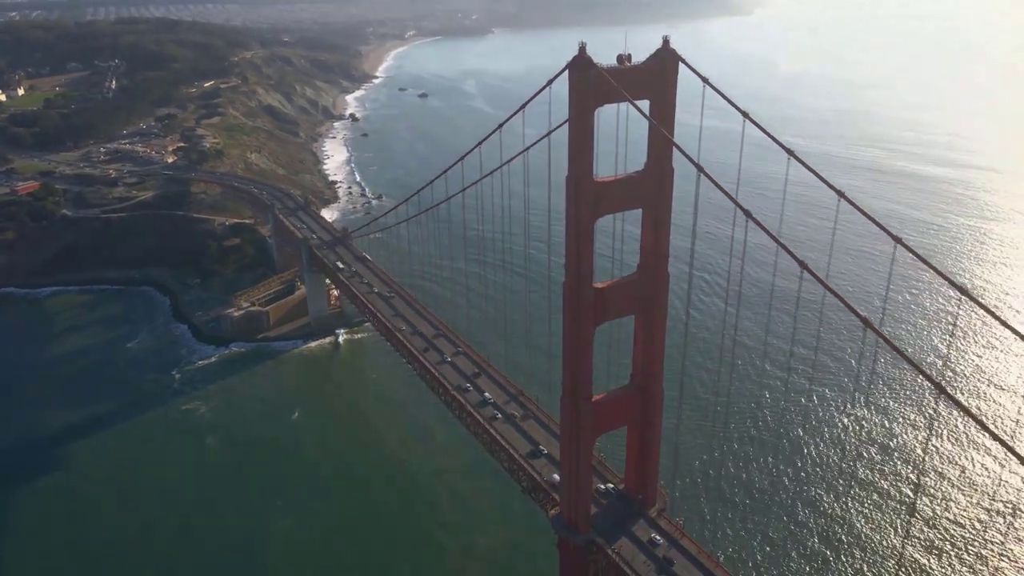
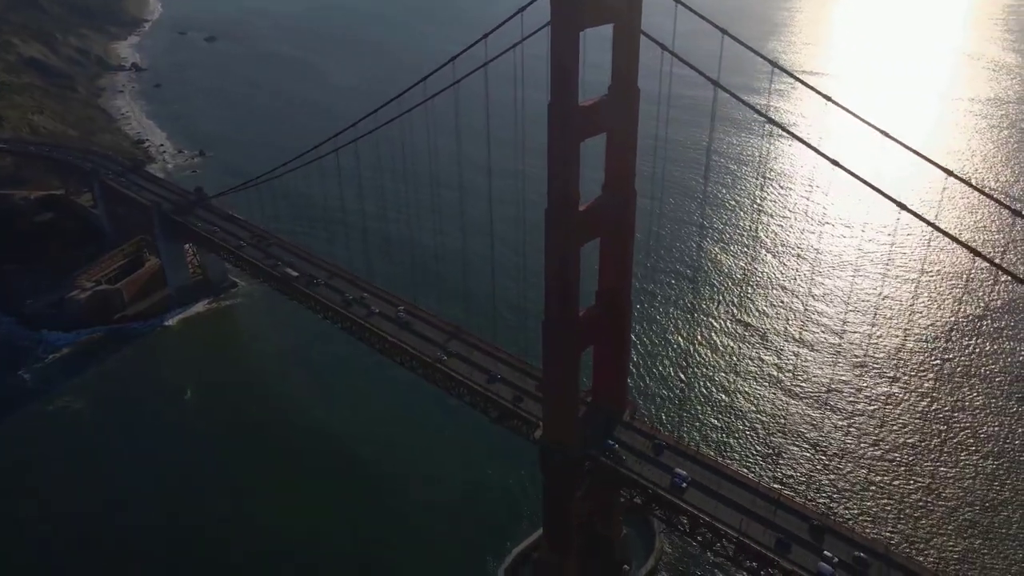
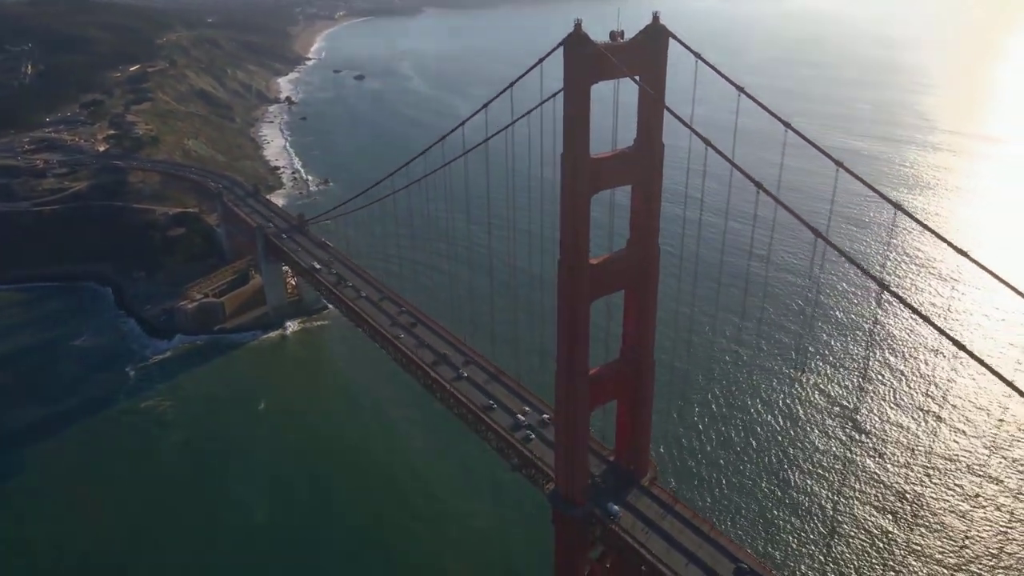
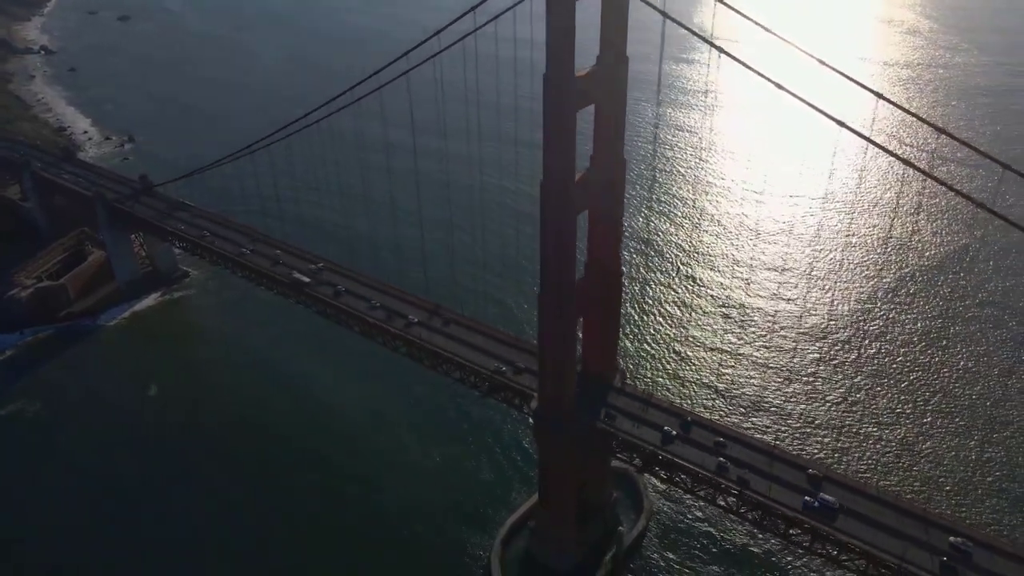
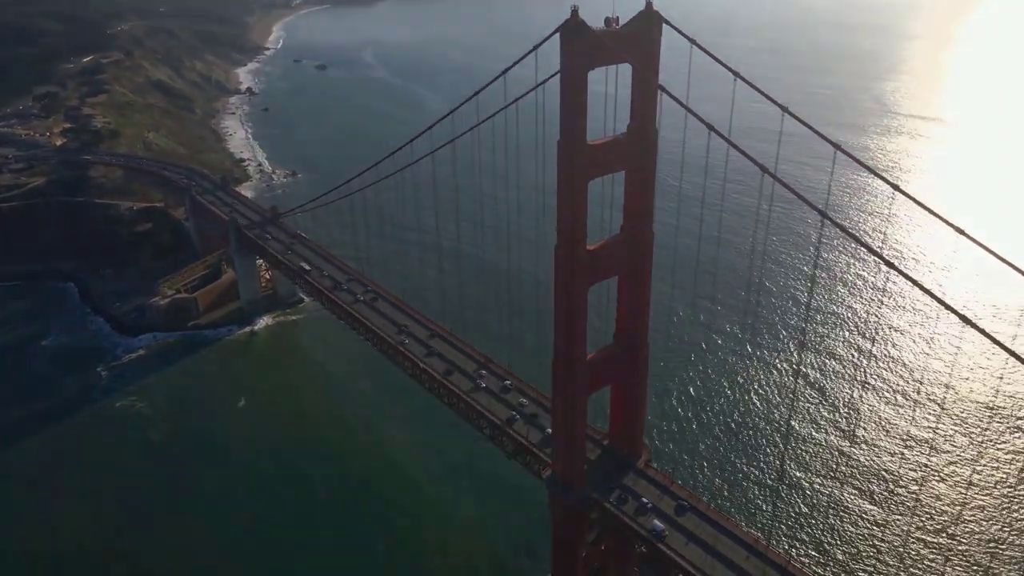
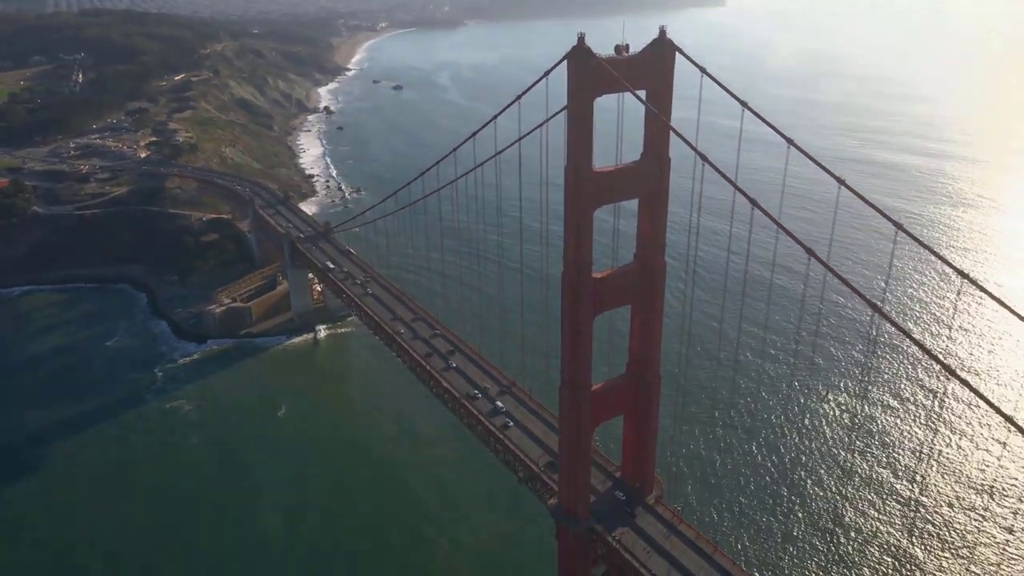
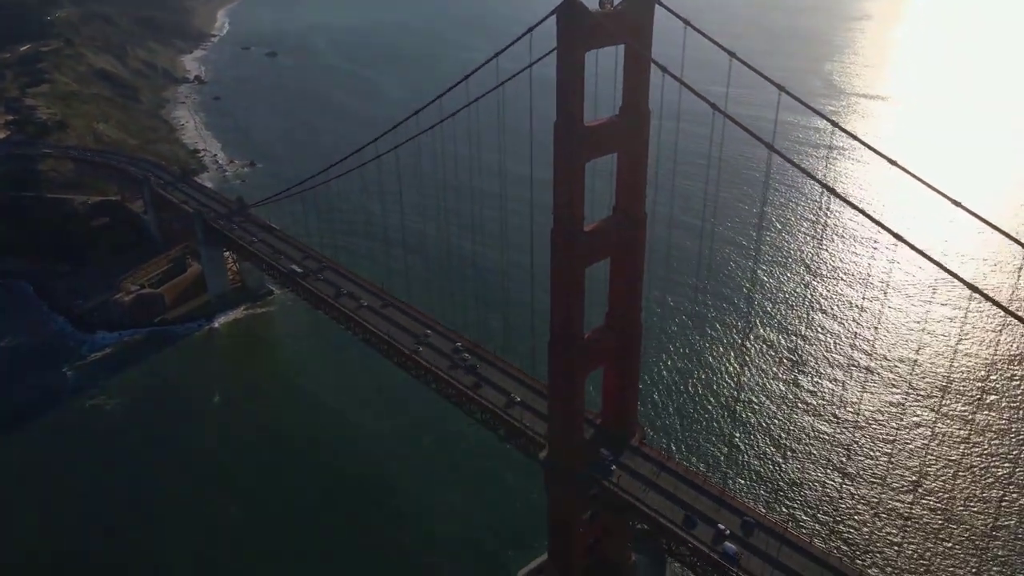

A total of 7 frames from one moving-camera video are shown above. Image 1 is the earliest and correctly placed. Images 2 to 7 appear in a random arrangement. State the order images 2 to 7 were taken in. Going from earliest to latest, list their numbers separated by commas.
6, 3, 5, 7, 2, 4
